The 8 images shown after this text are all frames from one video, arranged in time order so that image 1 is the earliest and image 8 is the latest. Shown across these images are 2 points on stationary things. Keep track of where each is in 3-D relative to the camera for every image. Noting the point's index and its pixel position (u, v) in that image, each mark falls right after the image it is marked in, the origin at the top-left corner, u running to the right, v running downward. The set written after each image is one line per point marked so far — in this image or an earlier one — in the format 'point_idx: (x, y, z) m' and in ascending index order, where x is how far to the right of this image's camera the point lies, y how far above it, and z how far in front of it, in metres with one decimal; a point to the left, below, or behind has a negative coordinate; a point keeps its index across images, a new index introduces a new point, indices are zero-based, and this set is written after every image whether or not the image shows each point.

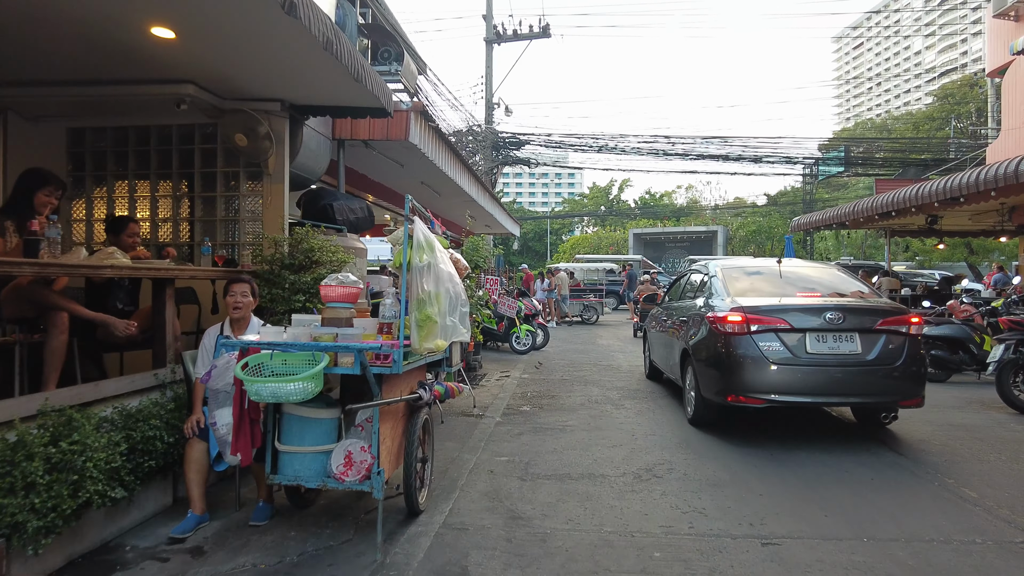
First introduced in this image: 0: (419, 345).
0: (-0.4, -0.3, +2.9) m
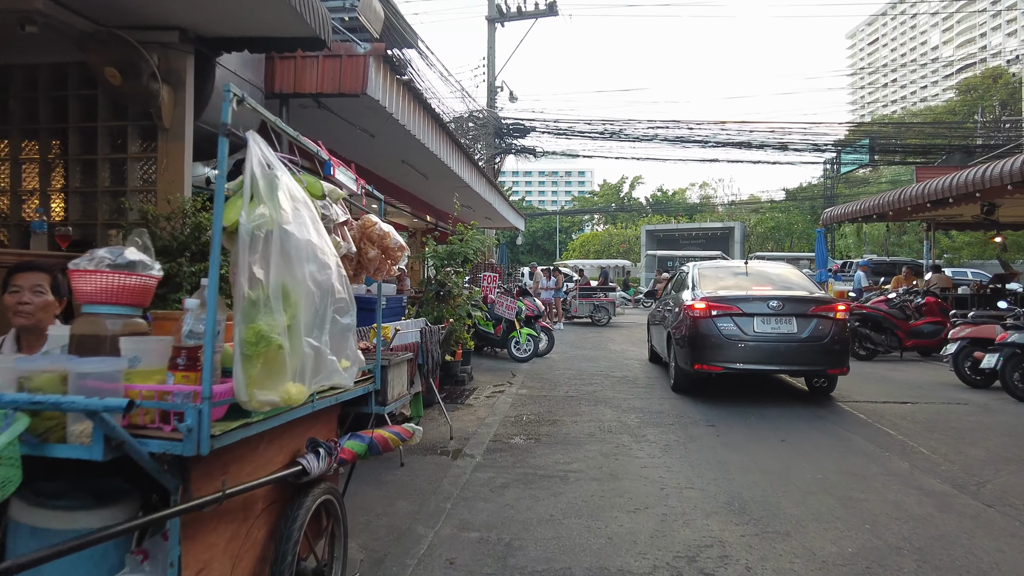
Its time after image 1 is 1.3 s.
0: (-0.6, -0.2, +1.4) m
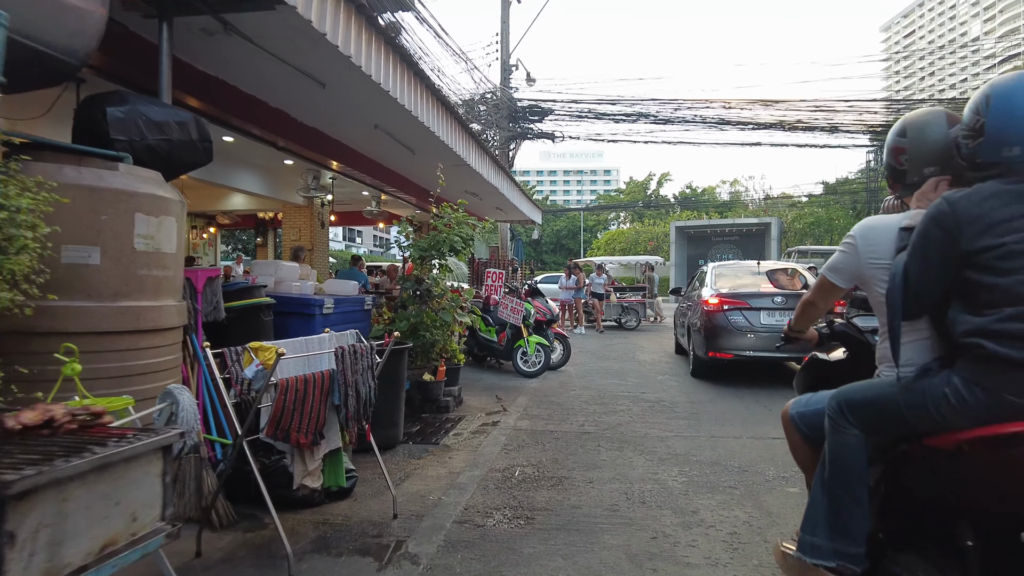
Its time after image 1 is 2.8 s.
0: (-0.8, -0.2, -0.4) m
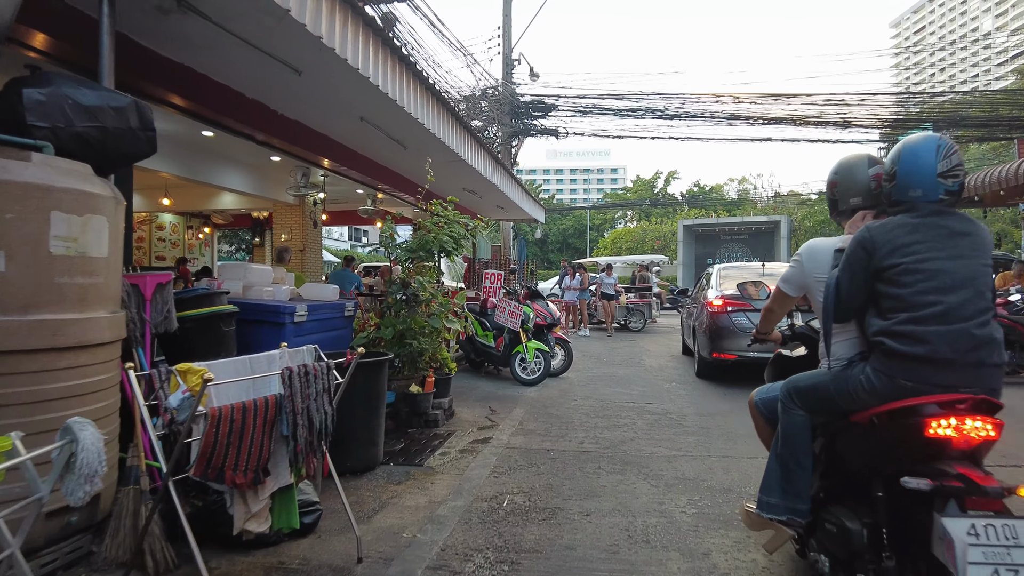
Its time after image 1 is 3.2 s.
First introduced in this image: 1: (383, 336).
0: (-0.9, -0.3, -0.8) m
1: (-1.0, -0.4, +5.3) m
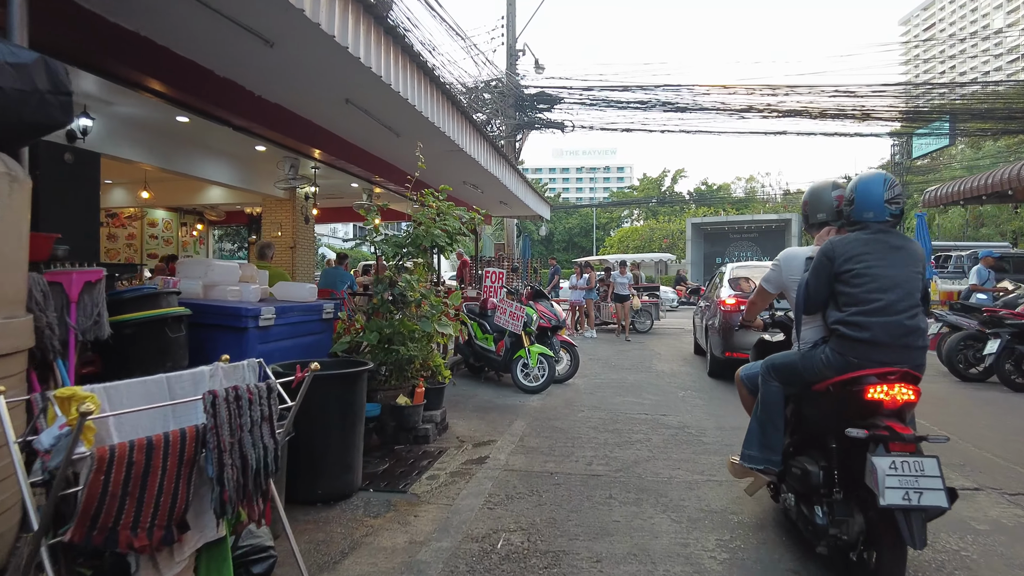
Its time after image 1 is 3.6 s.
0: (-1.0, -0.3, -1.4) m
1: (-1.0, -0.4, +4.7) m
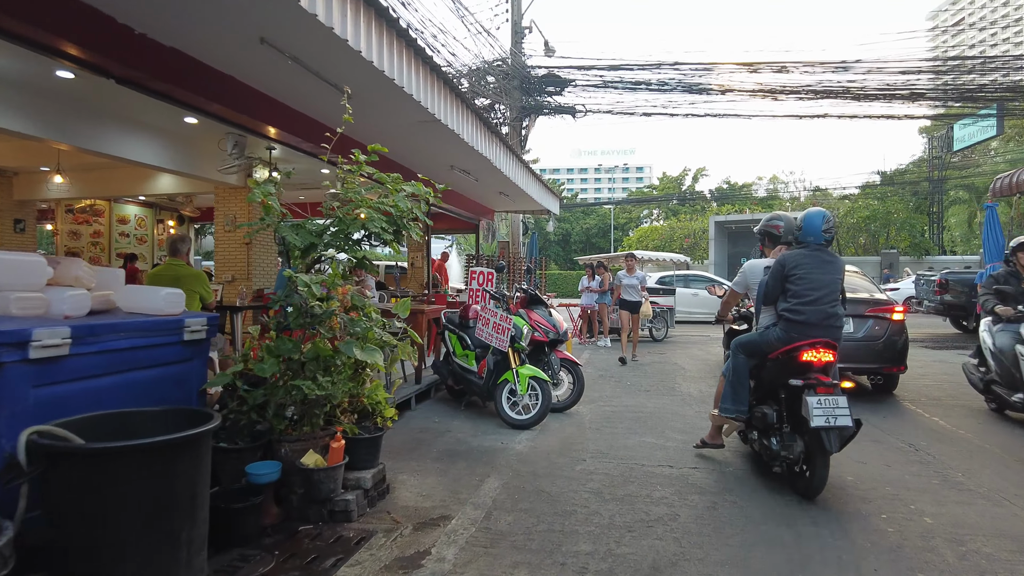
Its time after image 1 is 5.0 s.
0: (-1.4, -0.3, -2.9) m
1: (-1.2, -0.4, +3.2) m
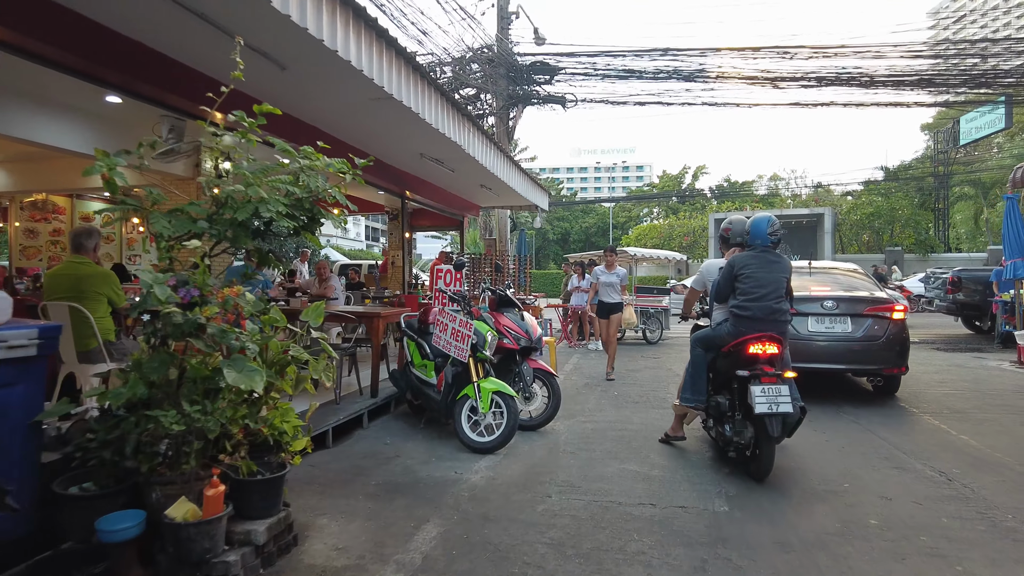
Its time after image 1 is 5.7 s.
0: (-1.7, -0.3, -3.6) m
1: (-1.5, -0.4, +2.5) m
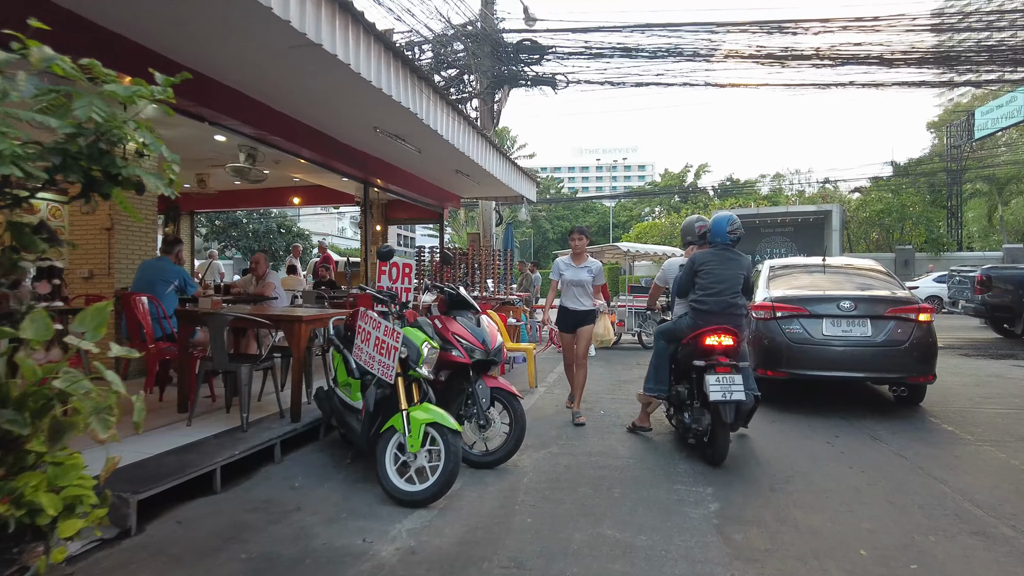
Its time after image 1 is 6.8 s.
0: (-2.0, -0.3, -4.8) m
1: (-1.8, -0.4, +1.4) m
